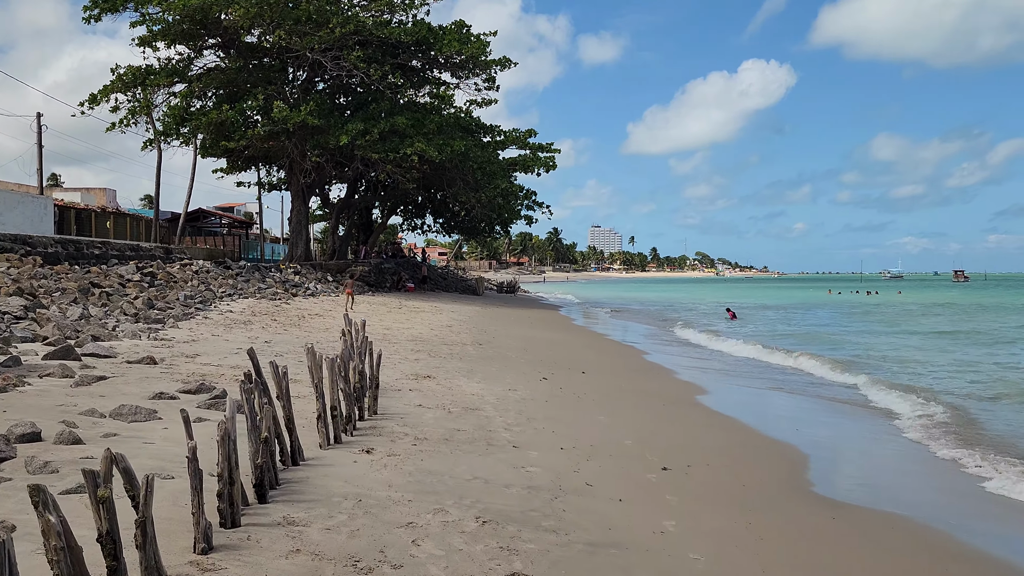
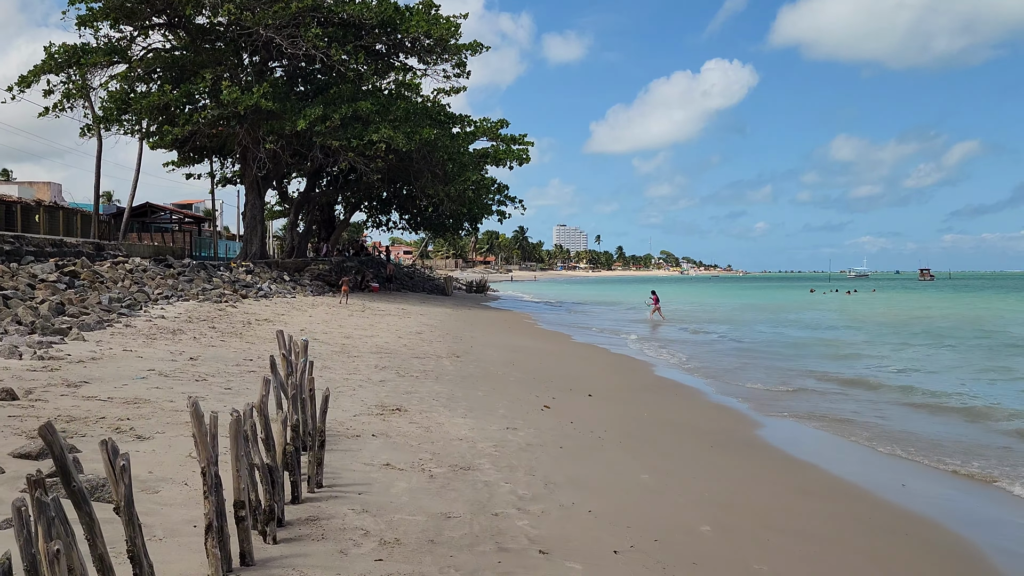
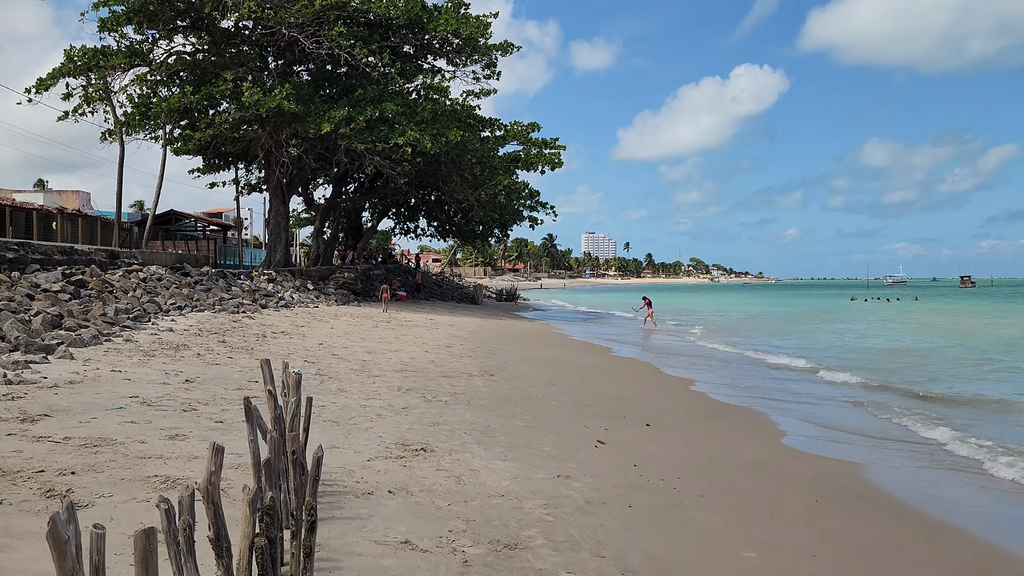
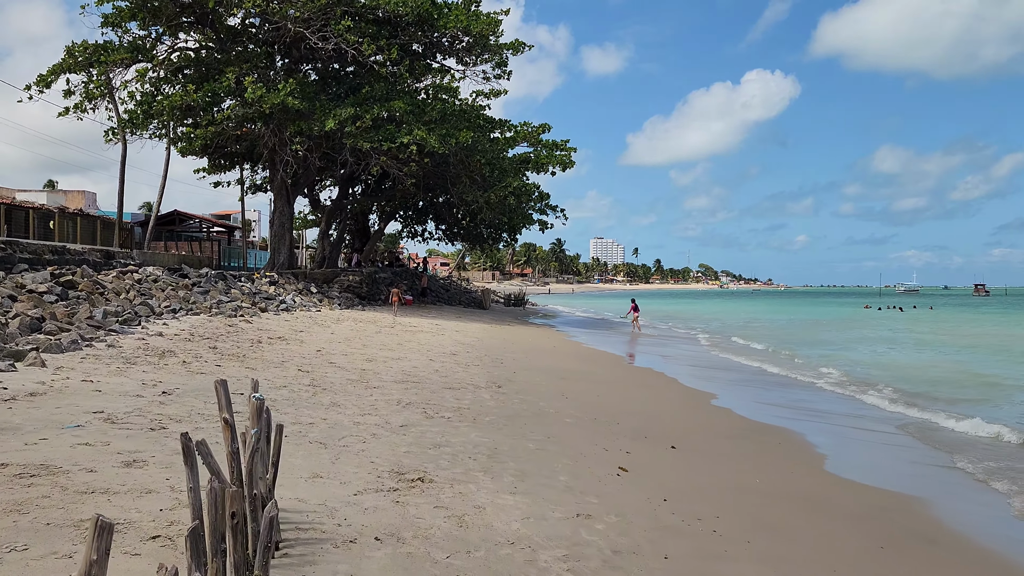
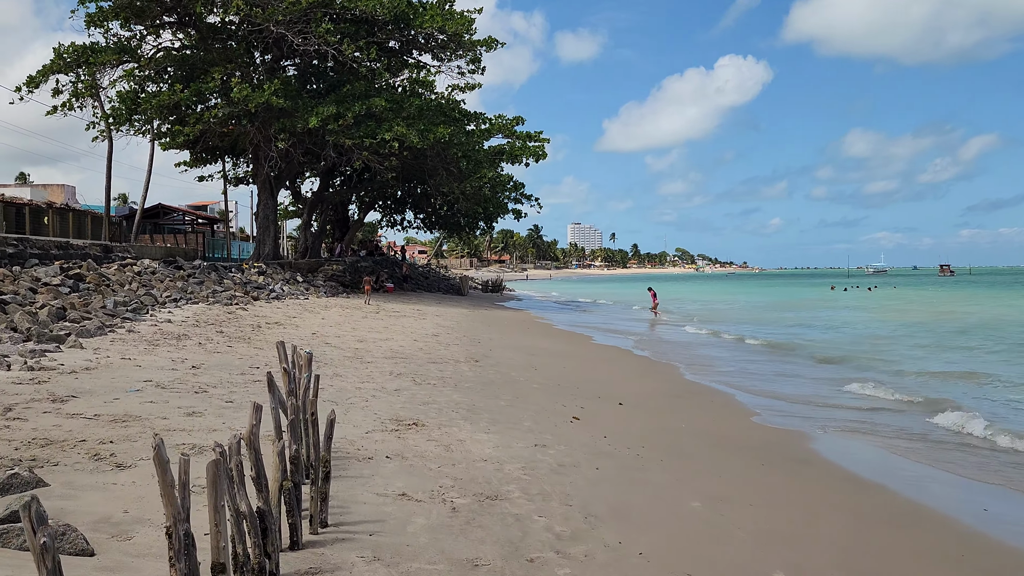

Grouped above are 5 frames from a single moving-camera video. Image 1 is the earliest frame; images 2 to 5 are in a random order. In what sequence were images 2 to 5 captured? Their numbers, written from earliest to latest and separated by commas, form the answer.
2, 5, 3, 4
